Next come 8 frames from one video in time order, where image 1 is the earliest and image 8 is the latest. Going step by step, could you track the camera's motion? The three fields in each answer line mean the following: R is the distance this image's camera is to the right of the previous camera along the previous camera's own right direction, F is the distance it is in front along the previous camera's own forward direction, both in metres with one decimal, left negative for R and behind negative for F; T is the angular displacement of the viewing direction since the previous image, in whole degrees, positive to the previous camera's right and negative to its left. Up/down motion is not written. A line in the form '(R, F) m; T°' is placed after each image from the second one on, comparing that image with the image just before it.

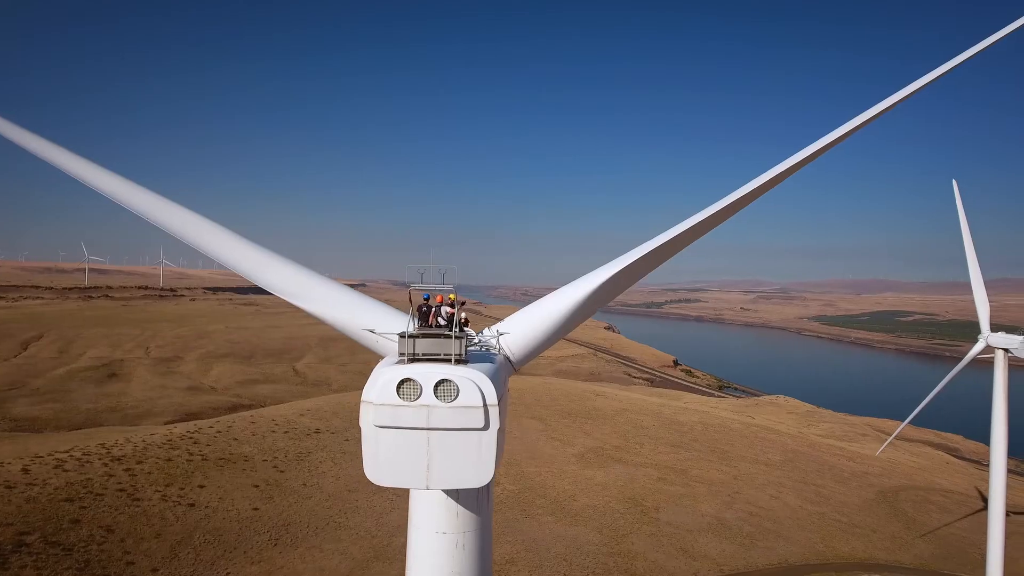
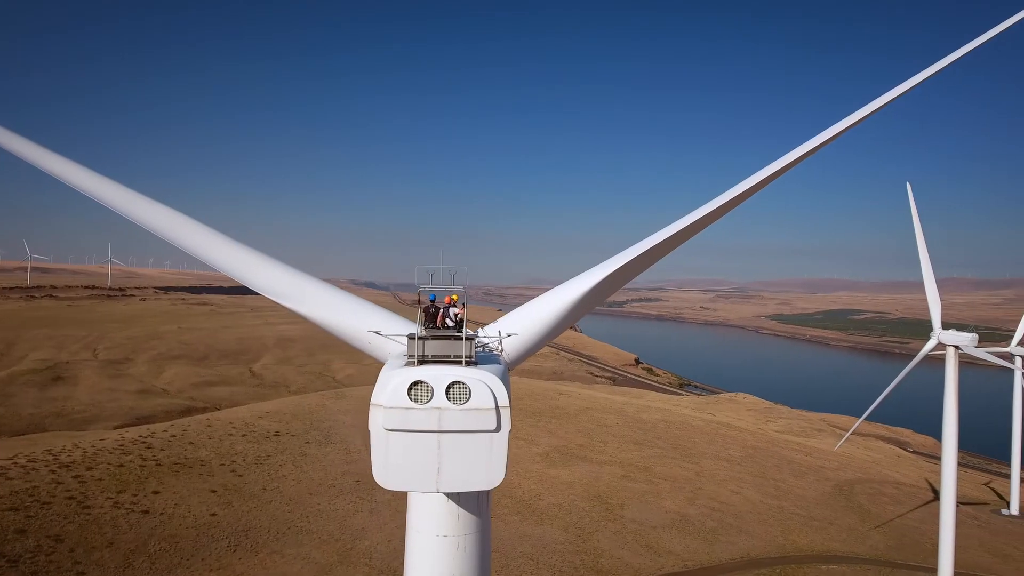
(+0.2, +0.9) m; +3°
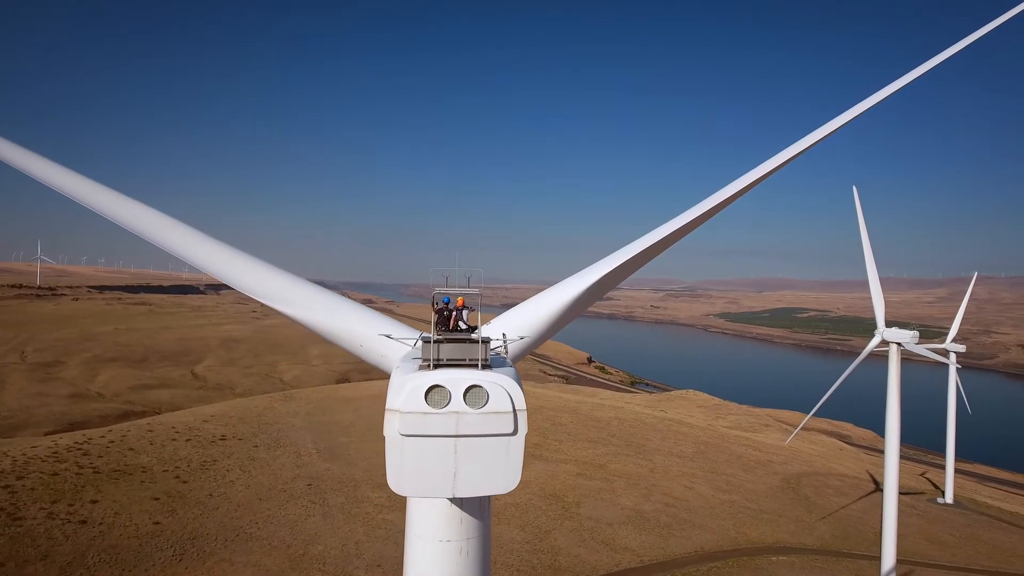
(+0.1, +1.0) m; +4°
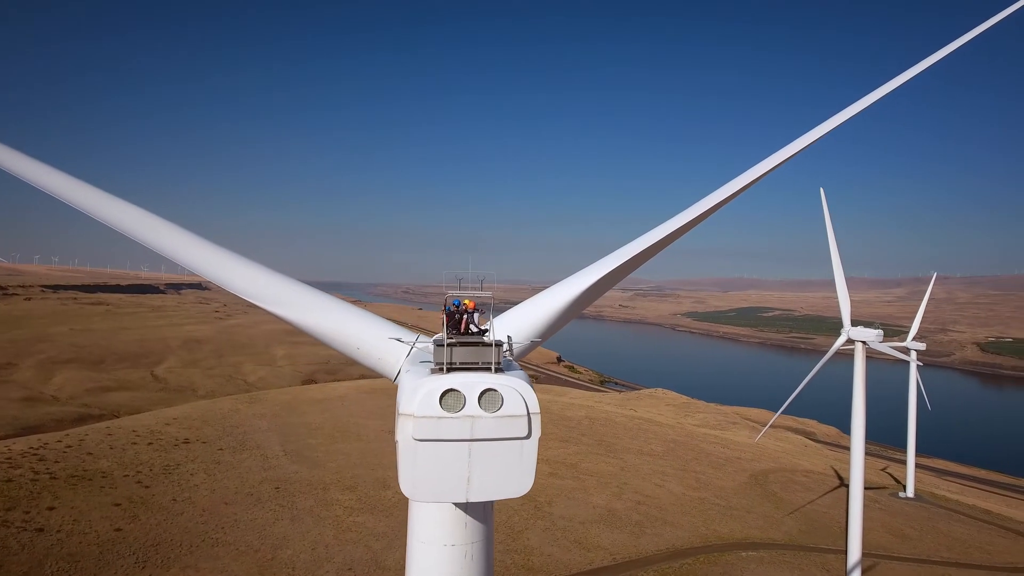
(0.0, +0.6) m; +3°
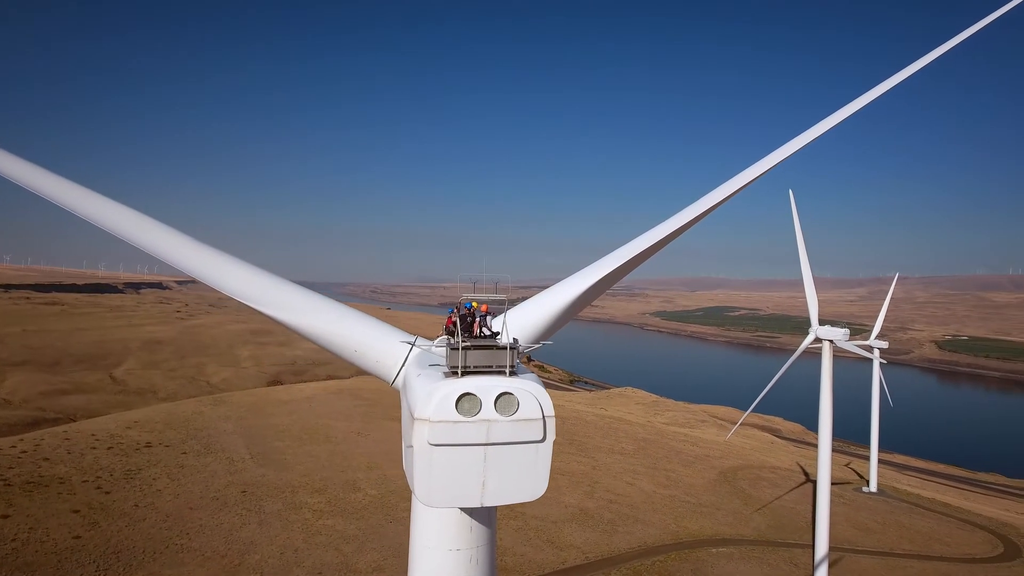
(-0.3, +0.2) m; +3°
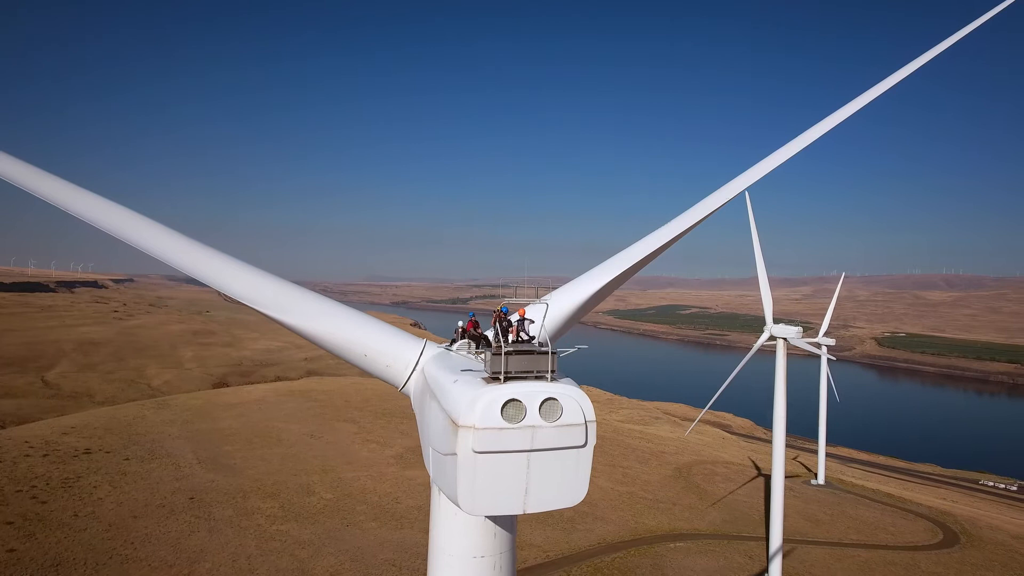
(-0.5, +0.2) m; +4°
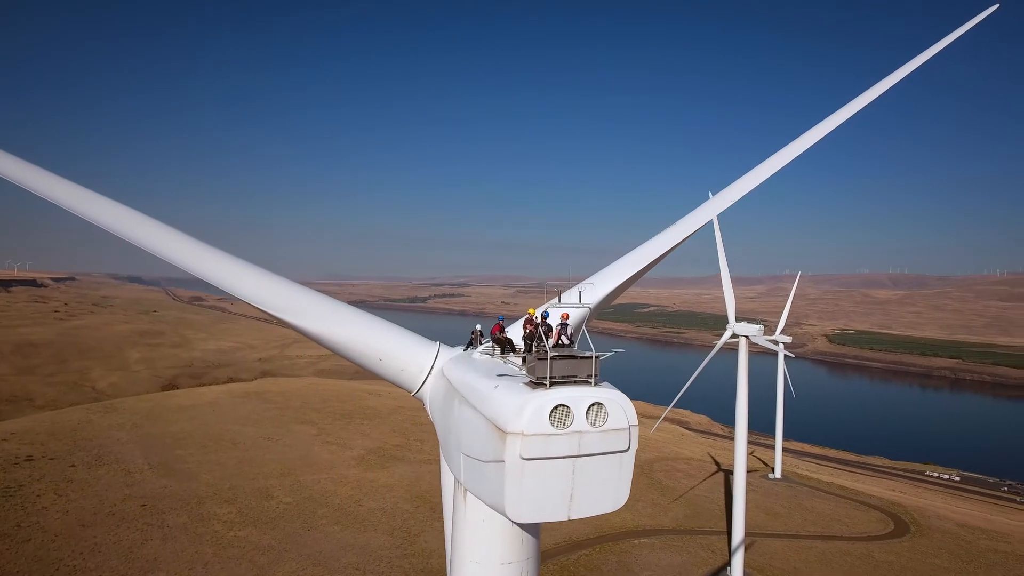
(-0.5, +0.1) m; +4°
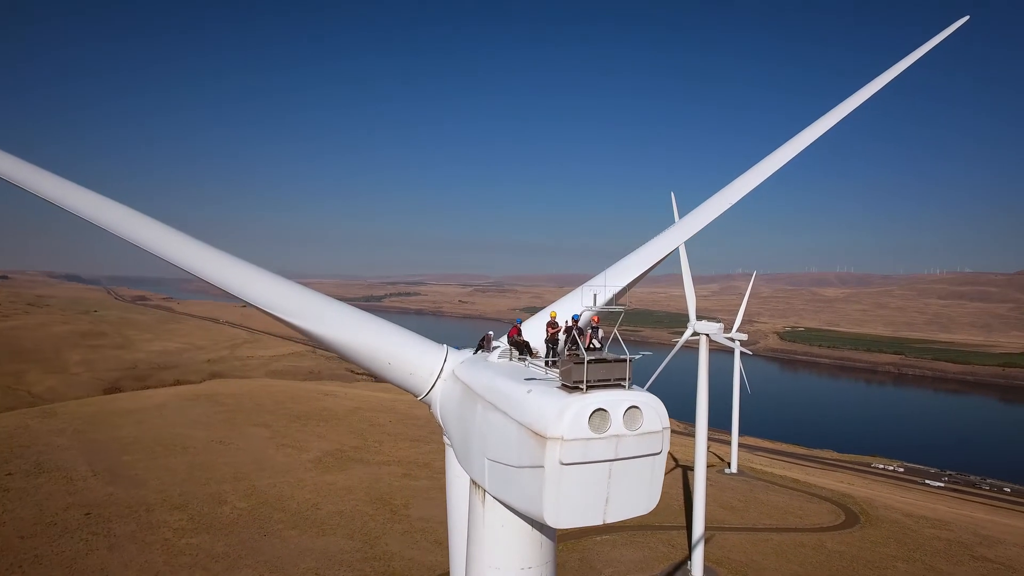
(-0.4, +0.1) m; +4°
